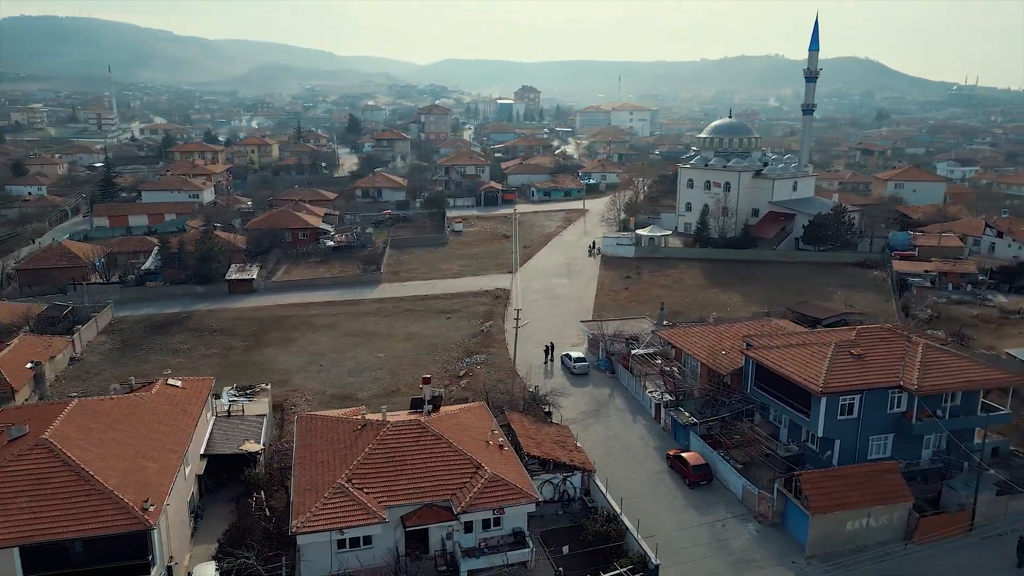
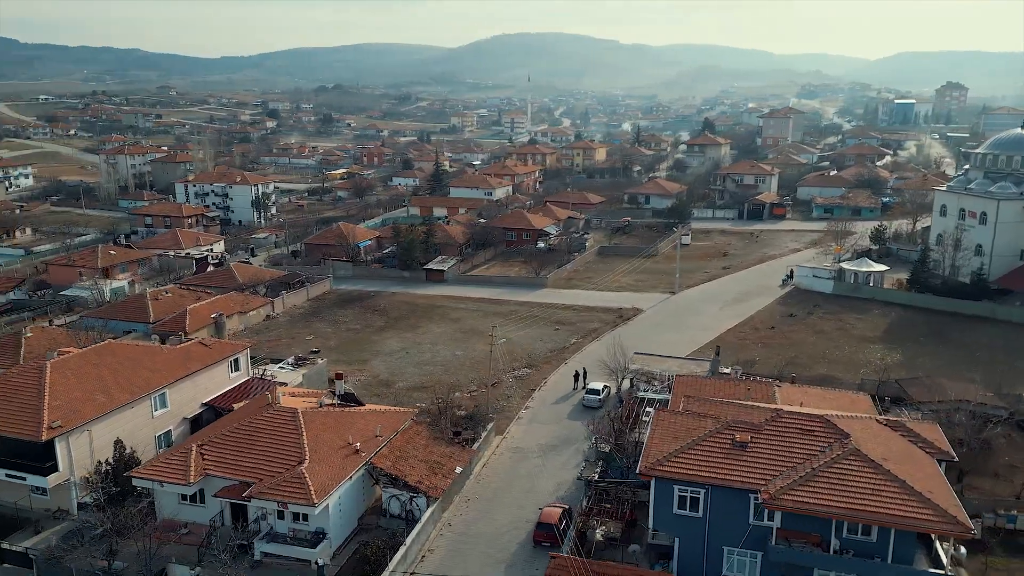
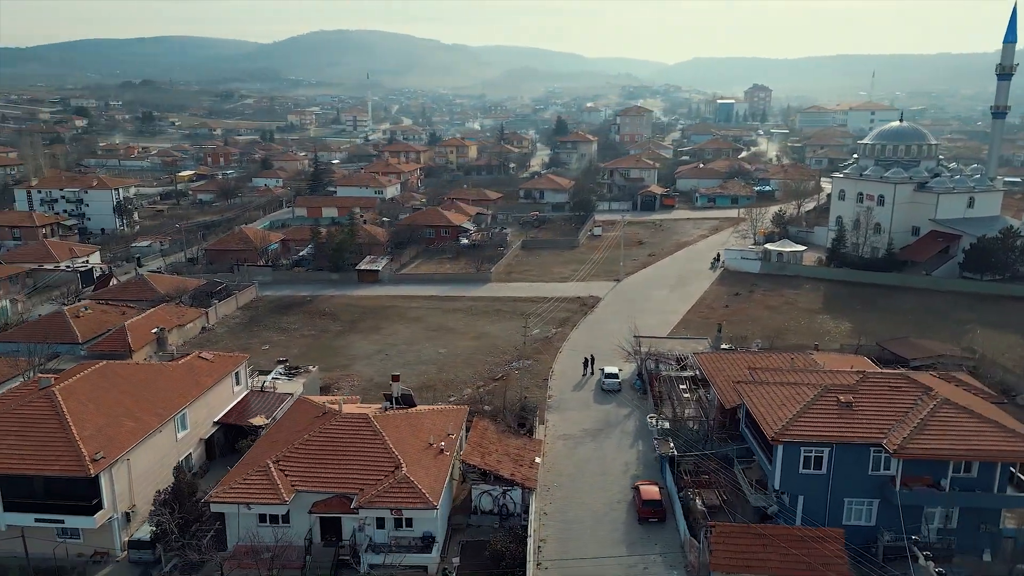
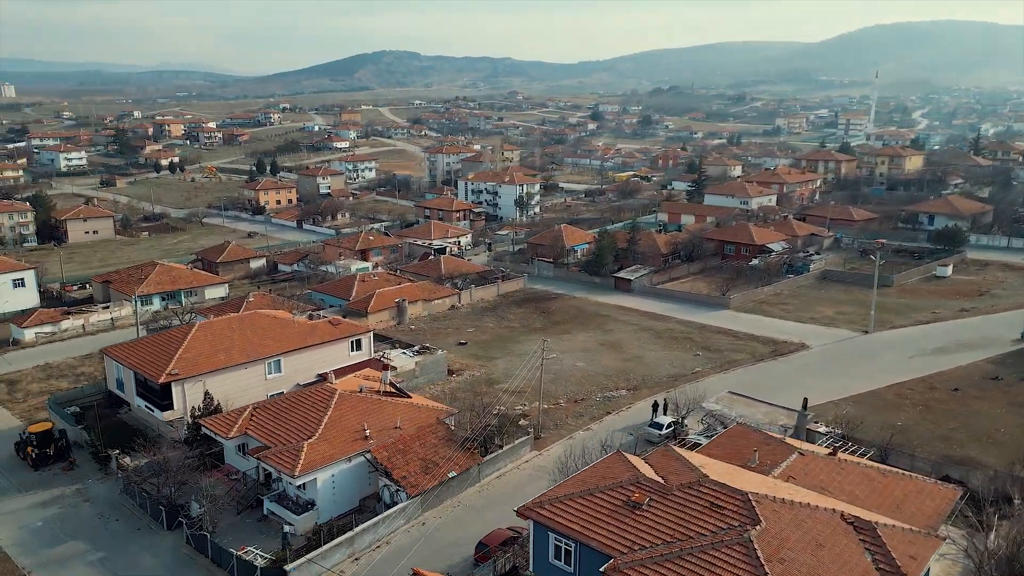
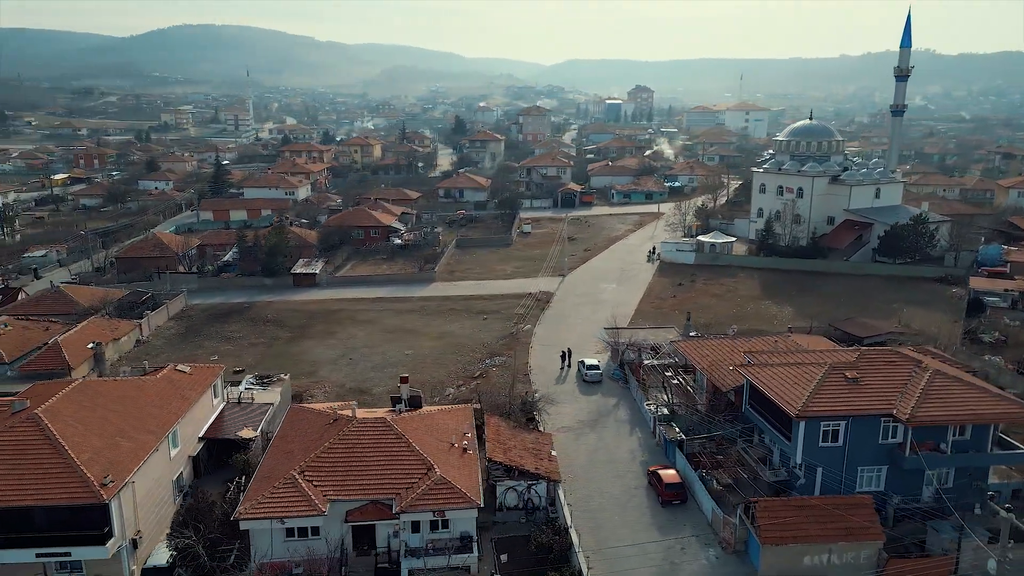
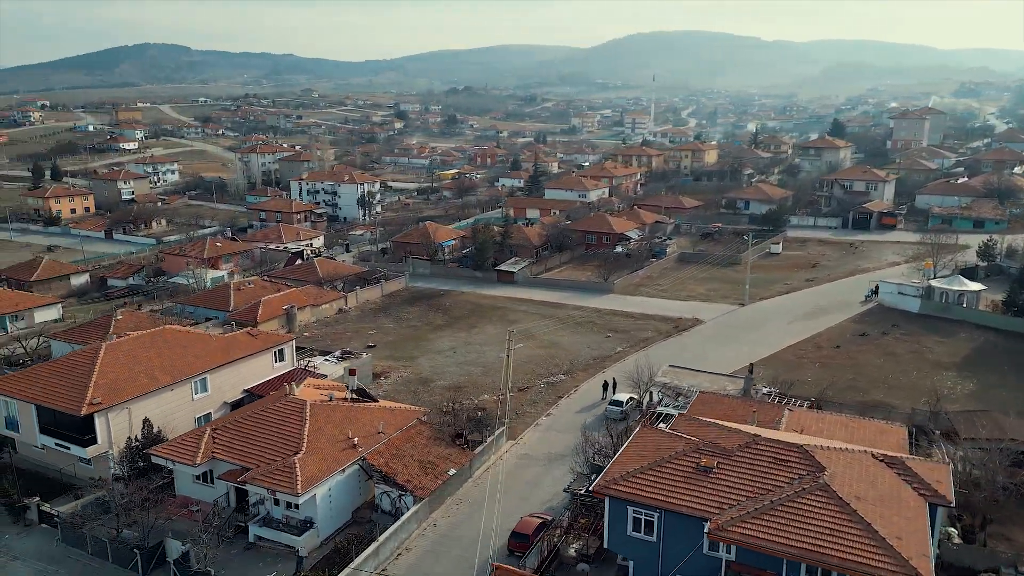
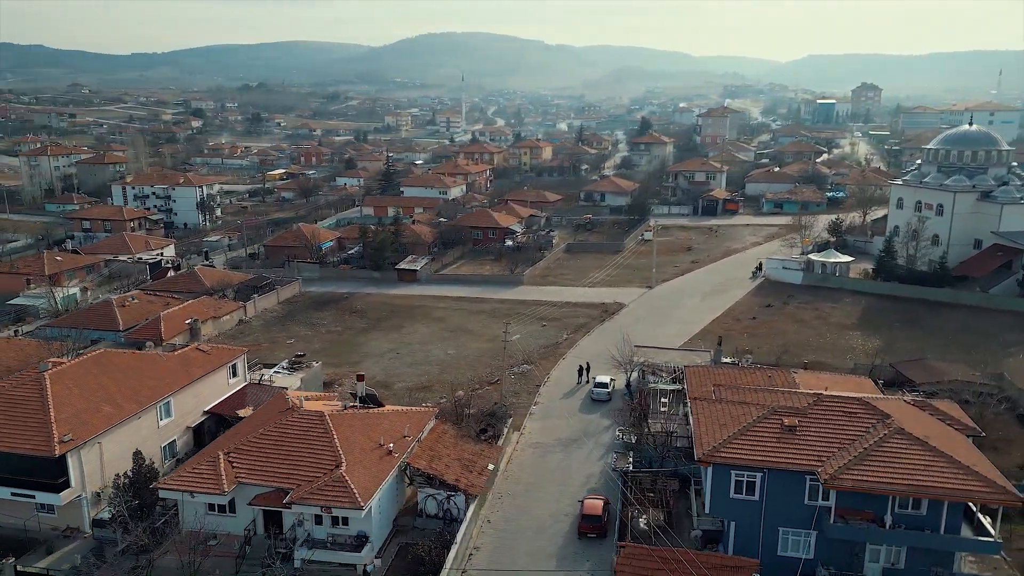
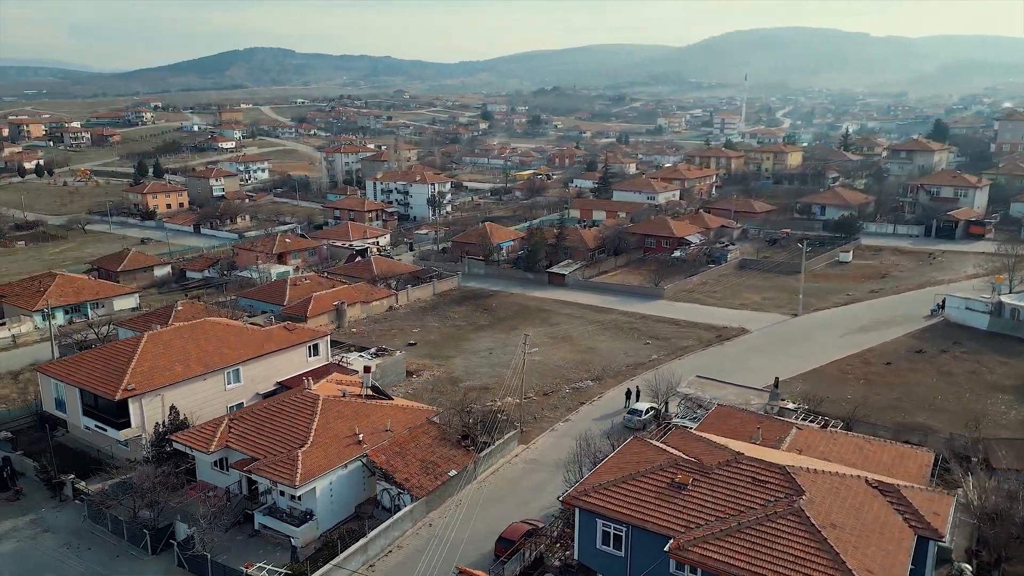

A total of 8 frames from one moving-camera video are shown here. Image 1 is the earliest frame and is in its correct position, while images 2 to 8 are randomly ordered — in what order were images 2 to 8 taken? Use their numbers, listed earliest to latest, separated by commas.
5, 3, 7, 2, 6, 8, 4
